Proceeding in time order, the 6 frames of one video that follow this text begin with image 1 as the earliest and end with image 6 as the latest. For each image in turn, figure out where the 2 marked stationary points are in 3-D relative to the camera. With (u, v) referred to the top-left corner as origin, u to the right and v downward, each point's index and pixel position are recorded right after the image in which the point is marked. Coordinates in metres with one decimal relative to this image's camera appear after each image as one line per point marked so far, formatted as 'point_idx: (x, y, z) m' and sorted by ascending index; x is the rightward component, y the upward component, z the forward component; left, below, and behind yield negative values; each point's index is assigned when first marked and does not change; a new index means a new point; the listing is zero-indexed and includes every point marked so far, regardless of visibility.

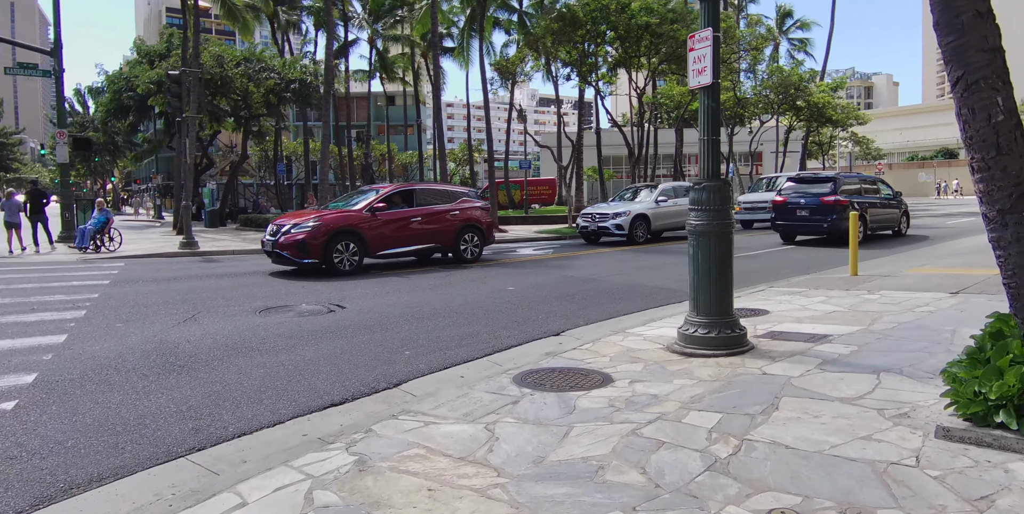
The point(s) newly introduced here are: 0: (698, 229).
0: (+1.8, +0.3, +6.2) m
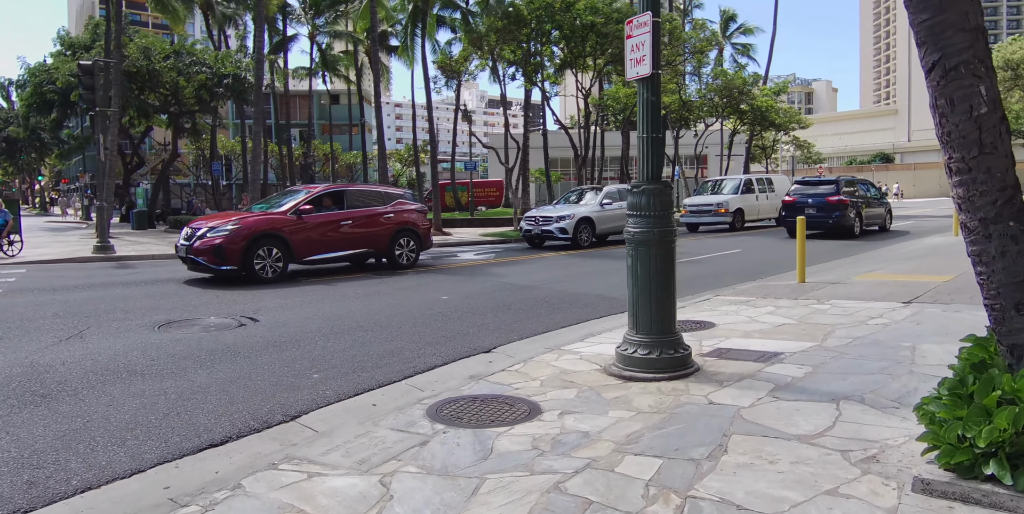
0: (+1.1, +0.2, +5.5) m
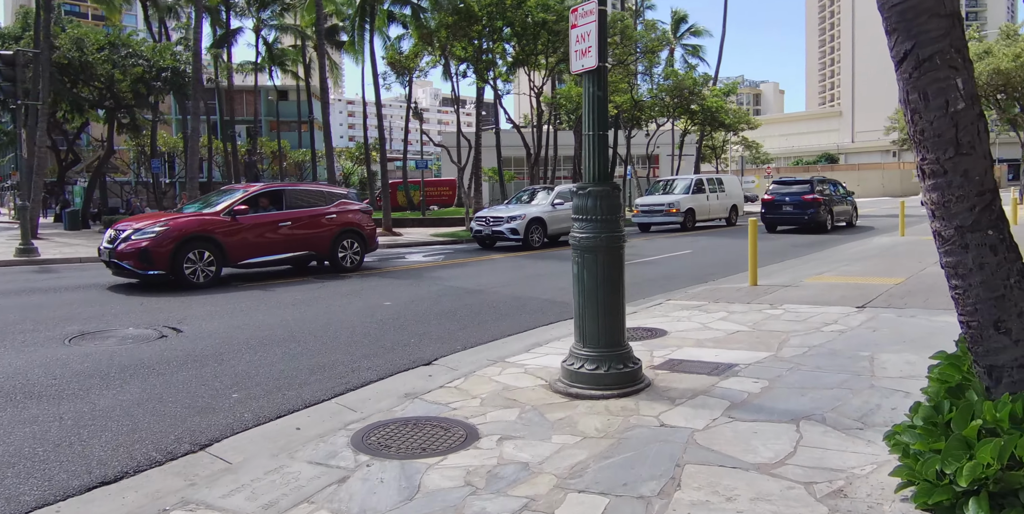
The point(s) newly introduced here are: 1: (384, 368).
0: (+0.6, +0.1, +5.1) m
1: (-1.4, -1.2, +7.0) m
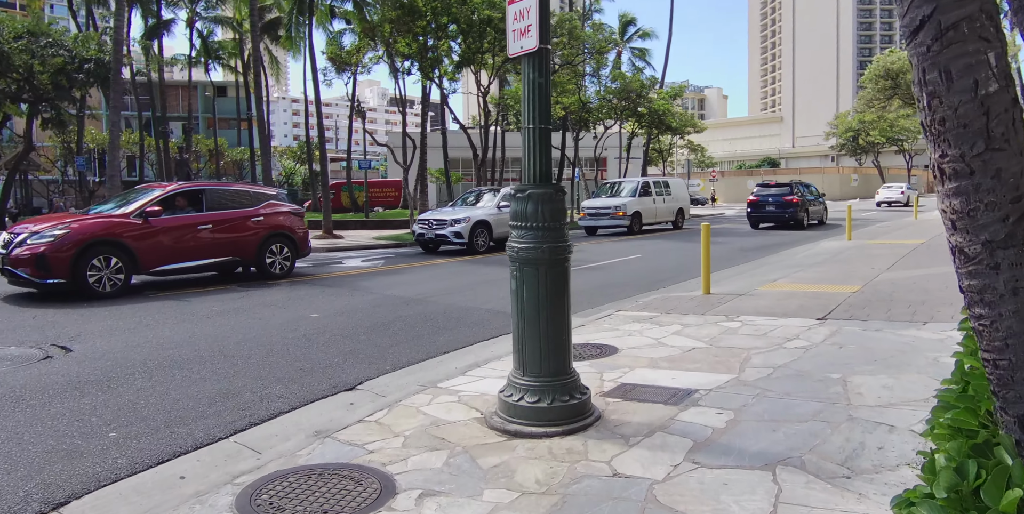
0: (+0.1, 0.0, +4.4) m
1: (-2.0, -1.3, +6.1) m
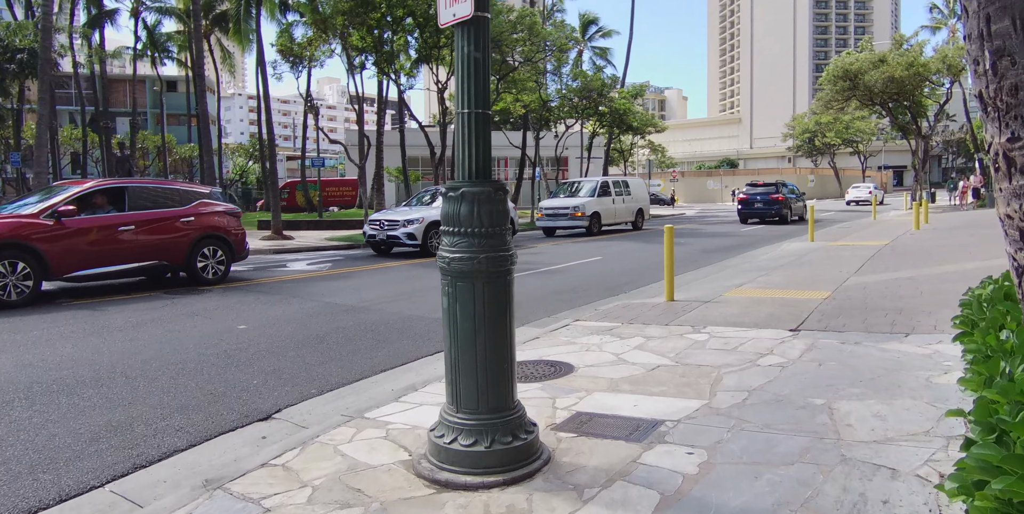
0: (-0.3, 0.0, +3.6) m
1: (-2.5, -1.4, +5.2) m
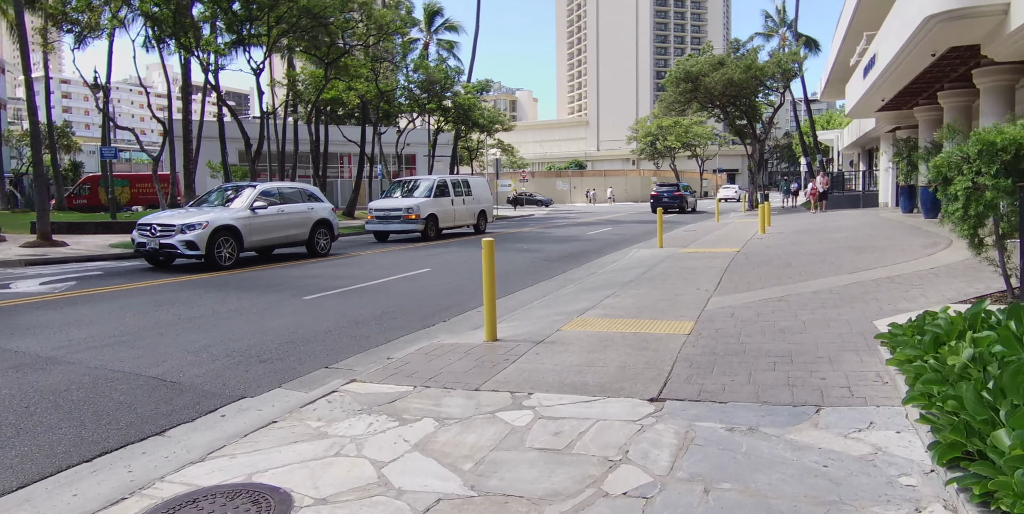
0: (-1.5, -0.3, +0.9) m
1: (-3.9, -1.6, +2.0) m
